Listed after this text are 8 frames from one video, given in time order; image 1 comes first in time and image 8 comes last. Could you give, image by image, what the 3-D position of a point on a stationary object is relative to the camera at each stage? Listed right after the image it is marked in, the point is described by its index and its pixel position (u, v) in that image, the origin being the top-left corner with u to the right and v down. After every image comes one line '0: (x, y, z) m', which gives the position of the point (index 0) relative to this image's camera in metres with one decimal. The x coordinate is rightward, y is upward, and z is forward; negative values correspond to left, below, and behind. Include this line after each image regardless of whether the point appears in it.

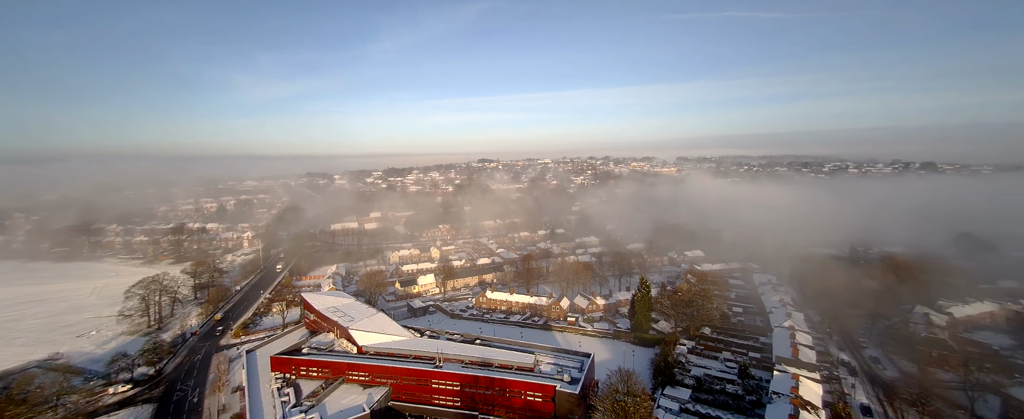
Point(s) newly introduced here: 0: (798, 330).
0: (+10.1, -4.3, +13.0) m
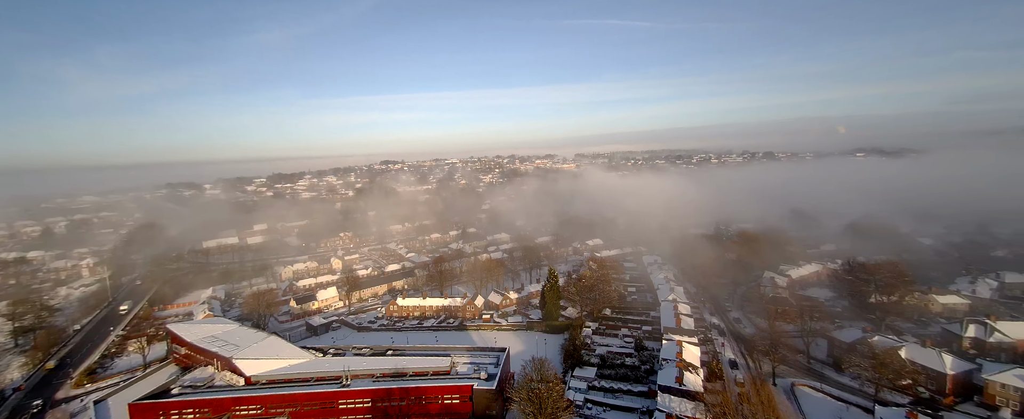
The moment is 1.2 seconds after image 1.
0: (+6.8, -3.8, +15.0) m
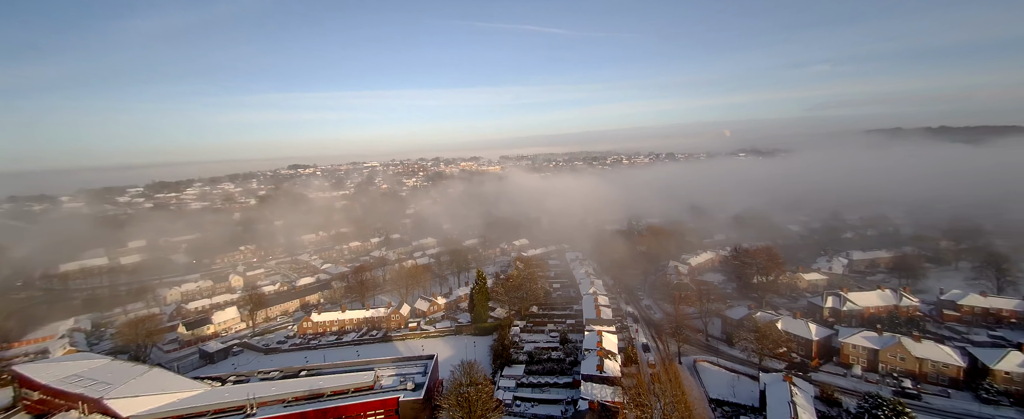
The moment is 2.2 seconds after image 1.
0: (+3.8, -3.7, +15.9) m
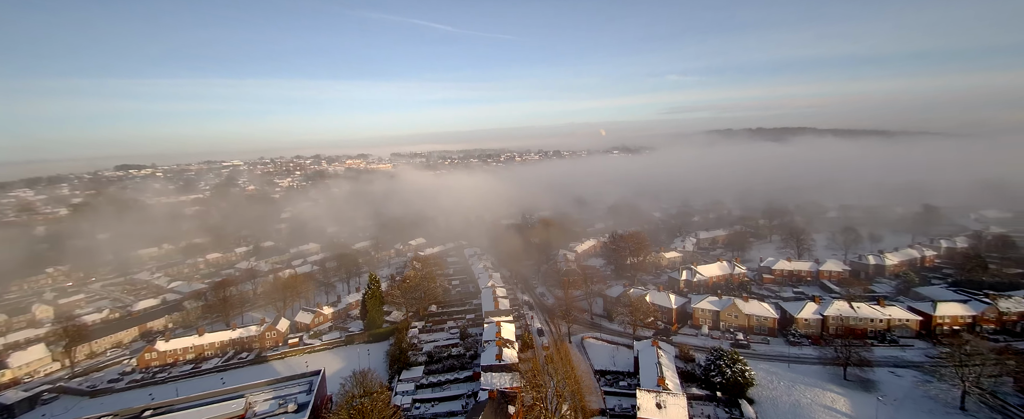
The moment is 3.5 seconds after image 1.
0: (-0.7, -3.5, +16.4) m
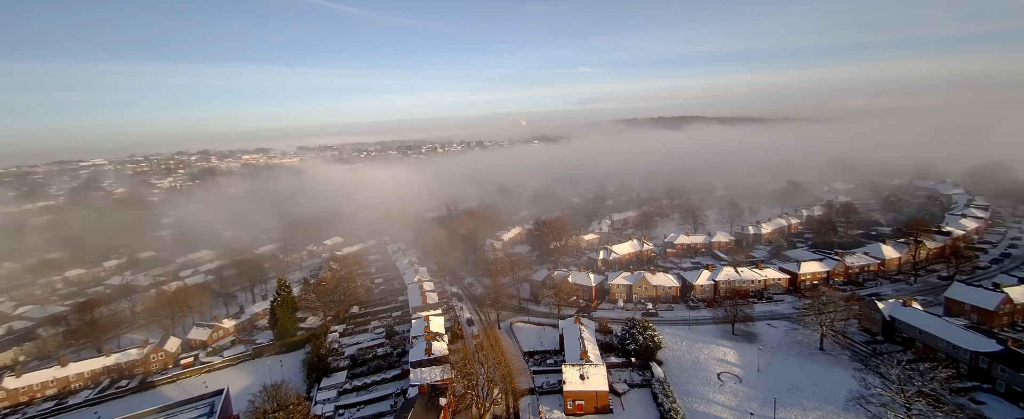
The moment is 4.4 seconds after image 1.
0: (-3.9, -3.2, +16.1) m
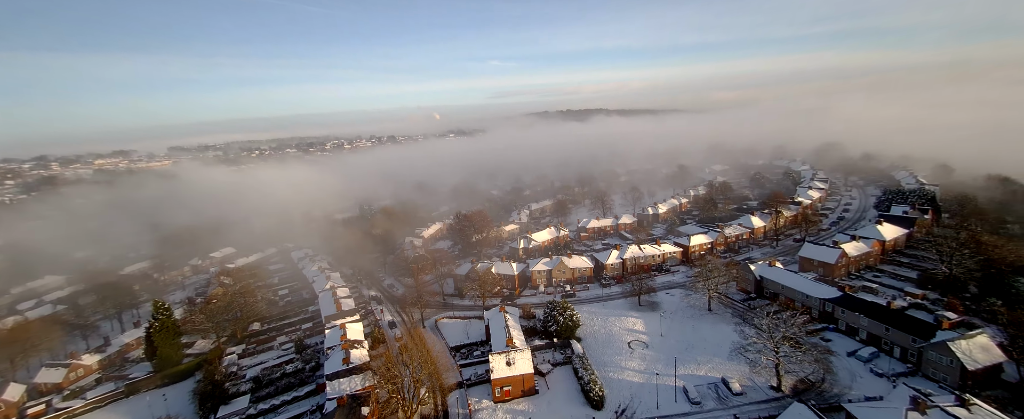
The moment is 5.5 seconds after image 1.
0: (-7.3, -3.2, +15.1) m
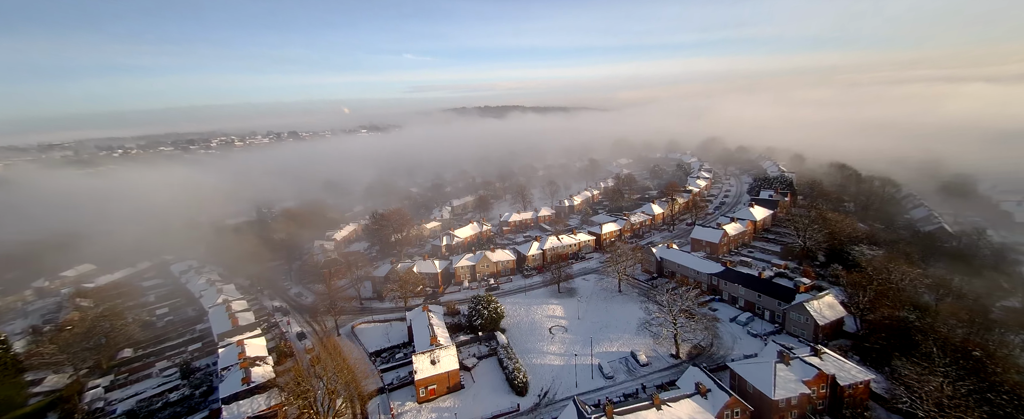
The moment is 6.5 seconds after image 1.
0: (-10.3, -3.4, +13.5) m
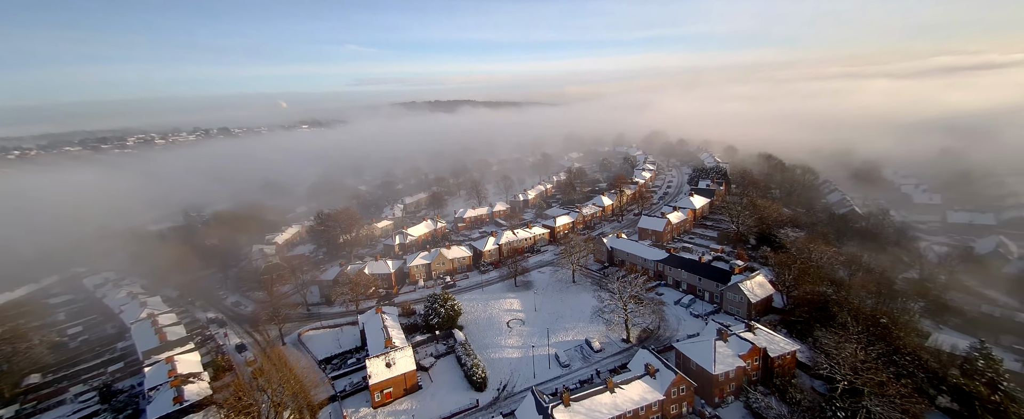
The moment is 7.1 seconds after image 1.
0: (-11.9, -3.6, +12.3) m
